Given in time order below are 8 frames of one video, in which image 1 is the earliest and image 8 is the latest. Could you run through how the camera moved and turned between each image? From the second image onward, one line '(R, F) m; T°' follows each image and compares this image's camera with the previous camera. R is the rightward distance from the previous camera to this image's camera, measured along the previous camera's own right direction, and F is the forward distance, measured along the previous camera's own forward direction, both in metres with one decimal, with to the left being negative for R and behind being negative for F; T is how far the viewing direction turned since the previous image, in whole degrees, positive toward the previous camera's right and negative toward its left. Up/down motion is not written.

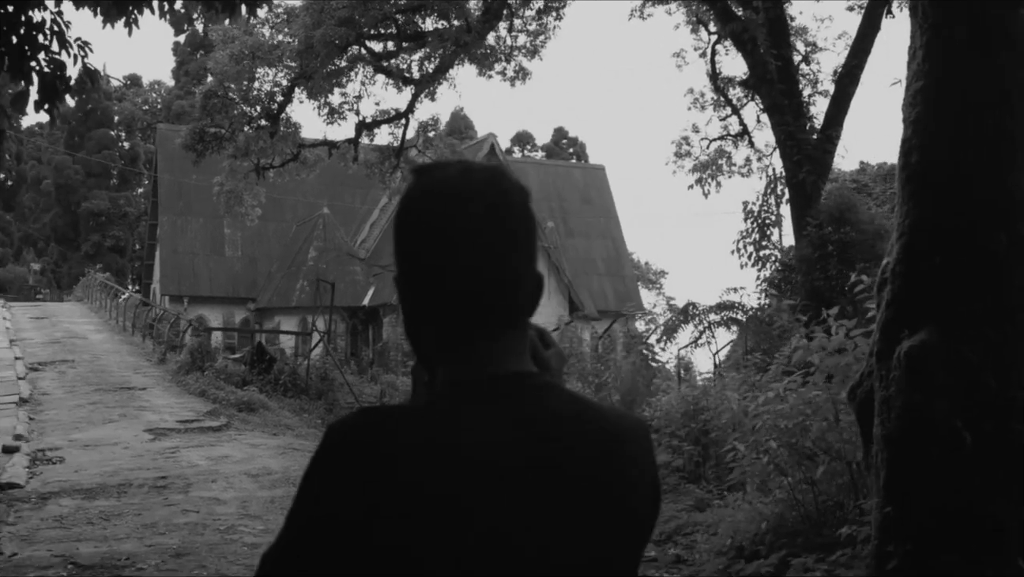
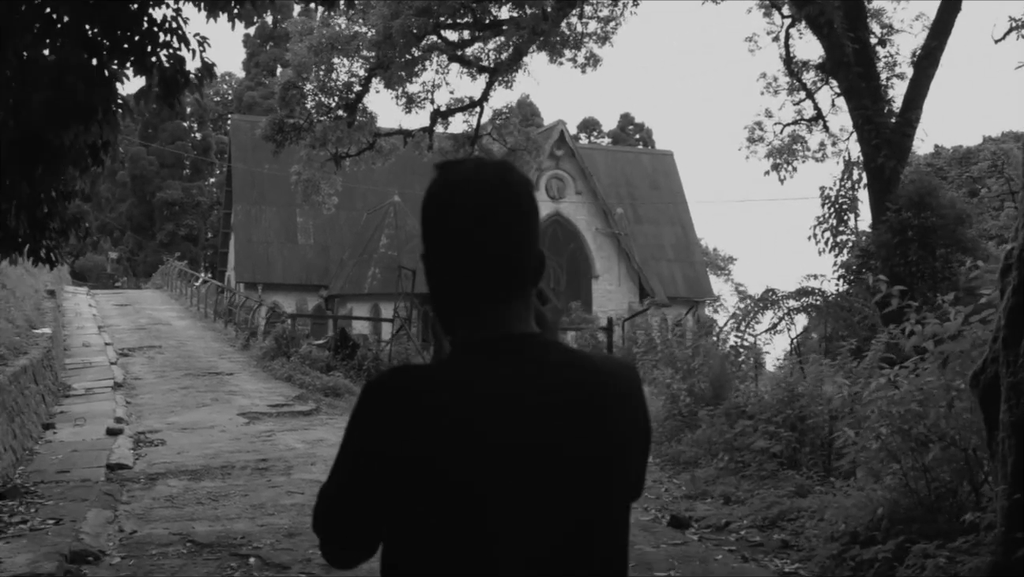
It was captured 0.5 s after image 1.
(-0.3, -0.1) m; -3°
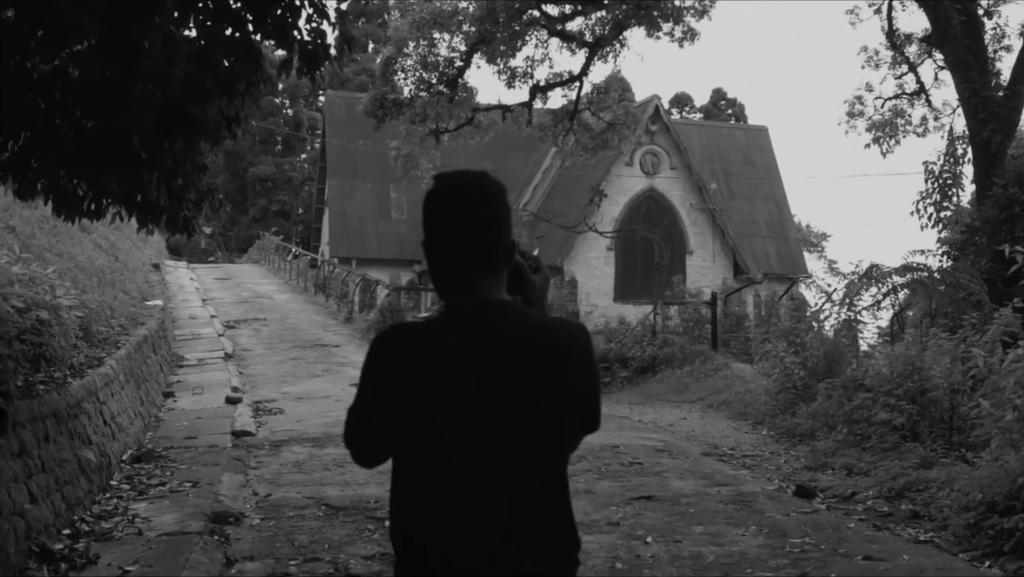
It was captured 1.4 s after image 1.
(-0.3, -0.1) m; -5°
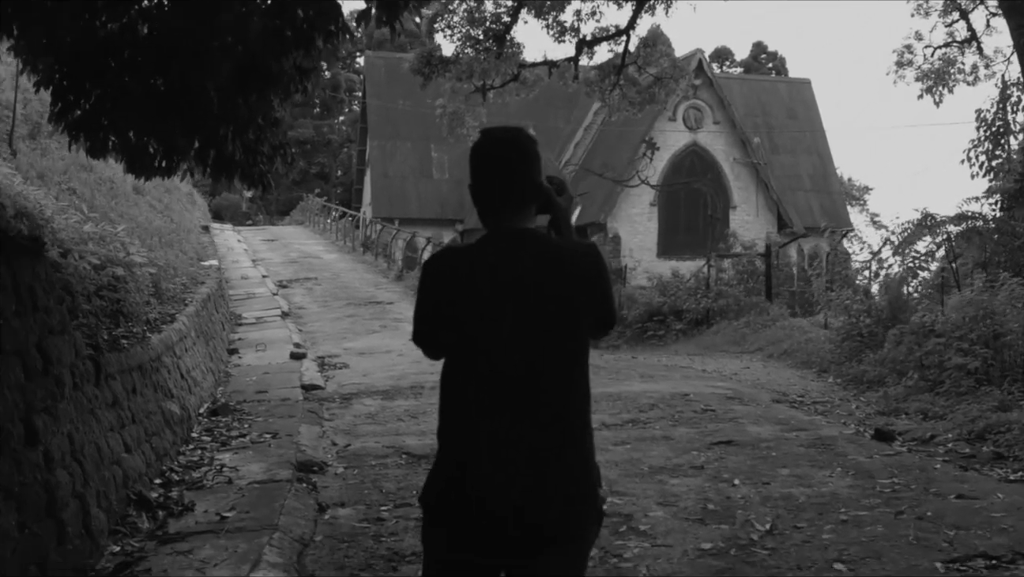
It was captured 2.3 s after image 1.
(-0.3, 0.0) m; -2°
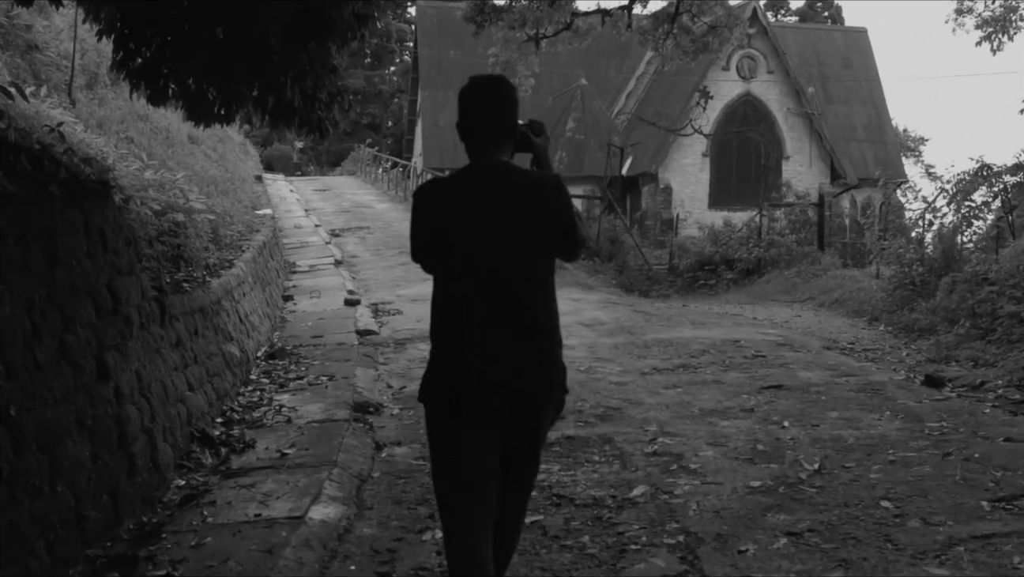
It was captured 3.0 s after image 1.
(0.0, -0.1) m; -3°
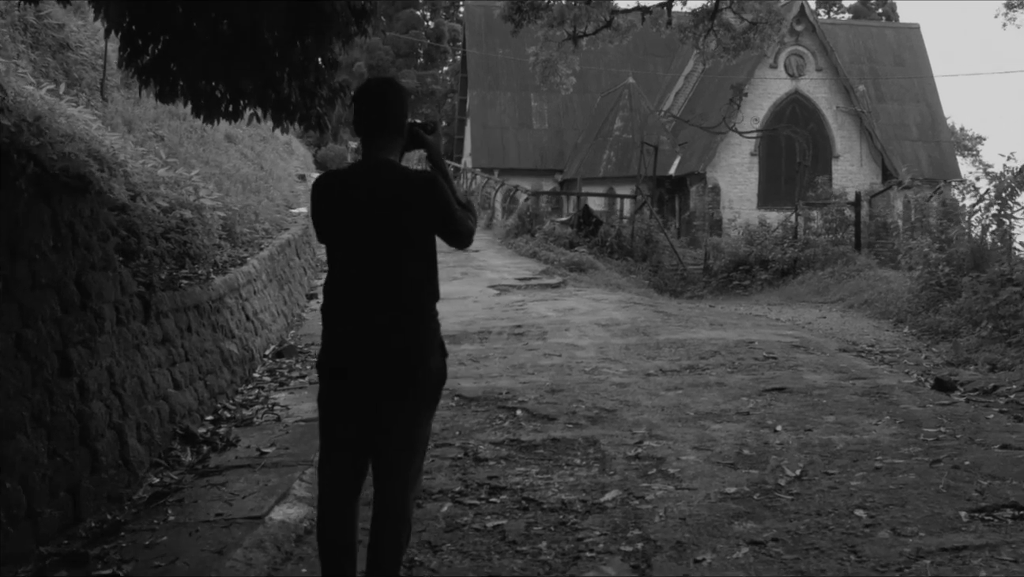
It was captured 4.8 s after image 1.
(+0.4, +0.1) m; -3°
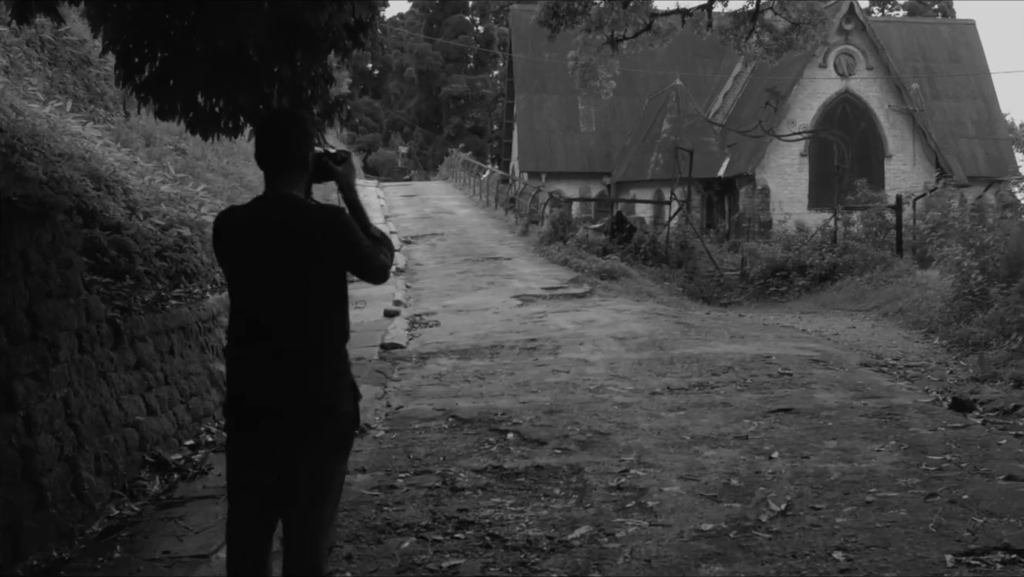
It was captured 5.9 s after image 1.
(+0.4, +0.3) m; -3°
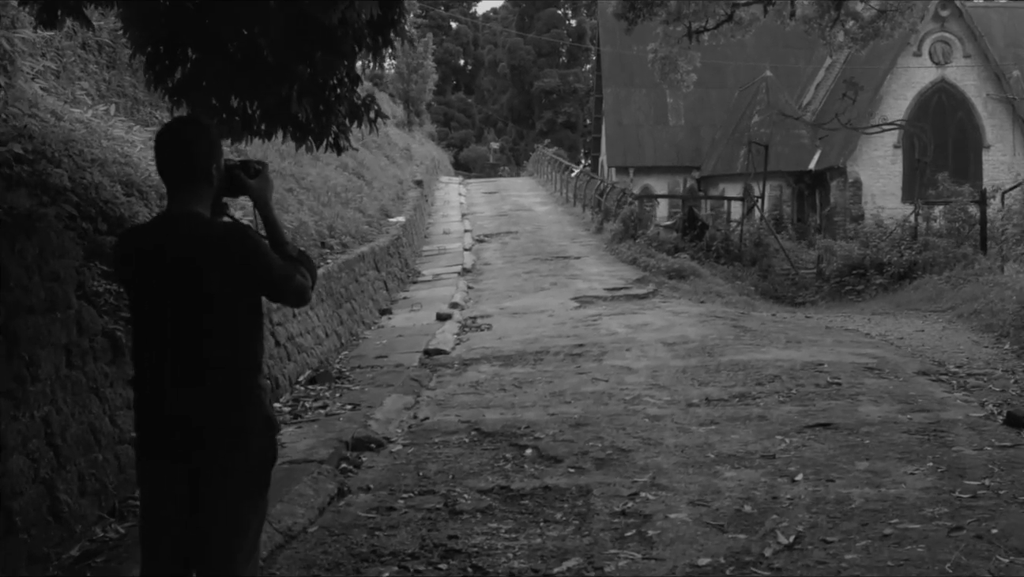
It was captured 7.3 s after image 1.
(+0.5, +0.3) m; -5°
